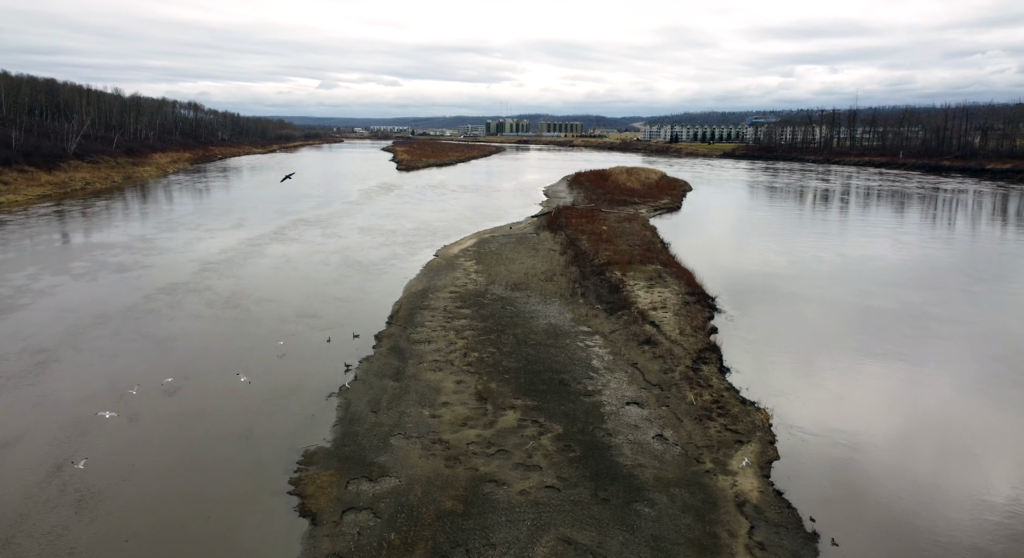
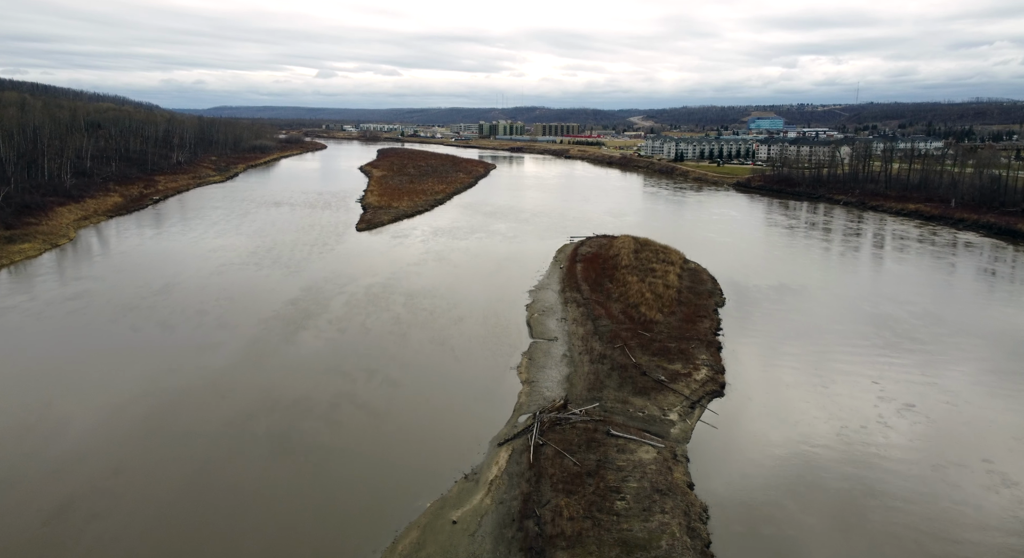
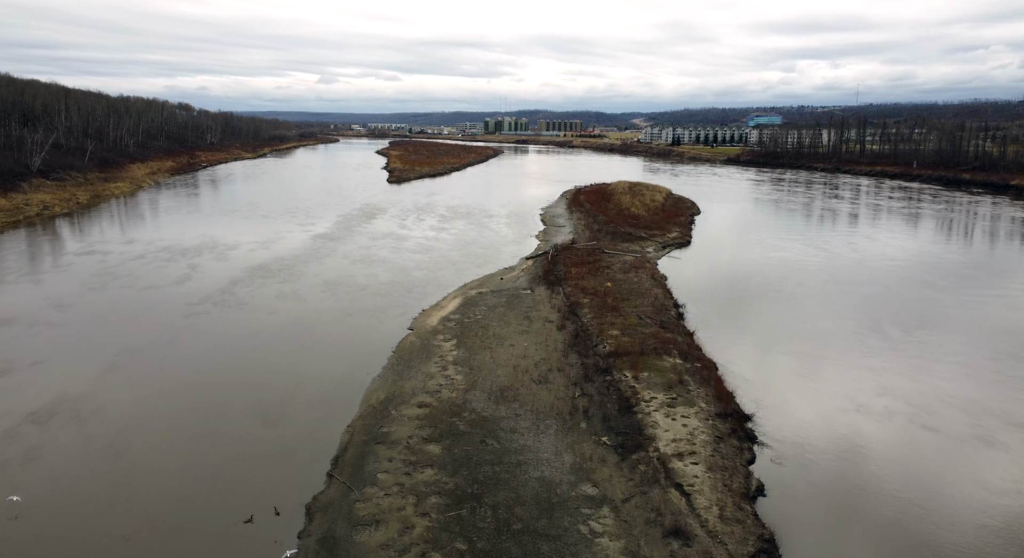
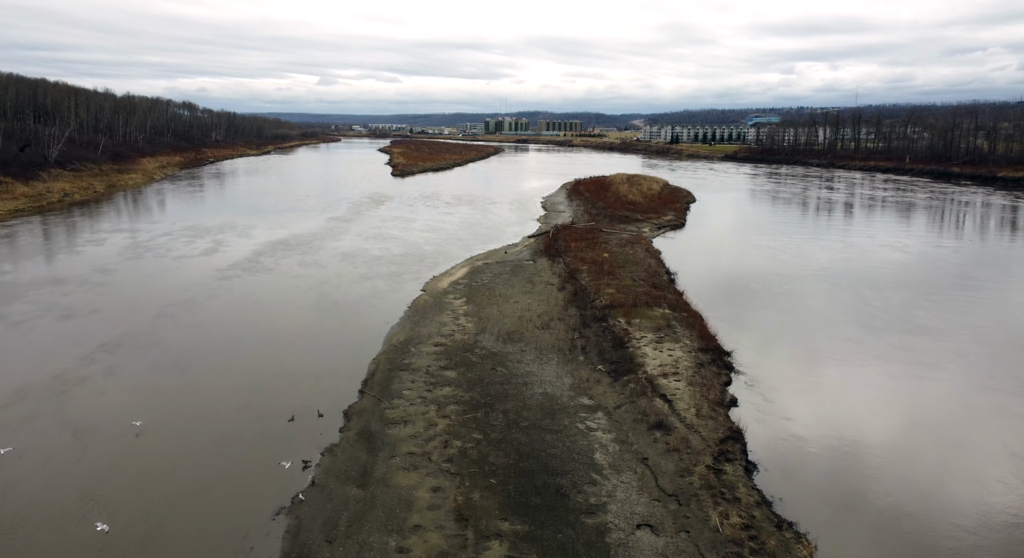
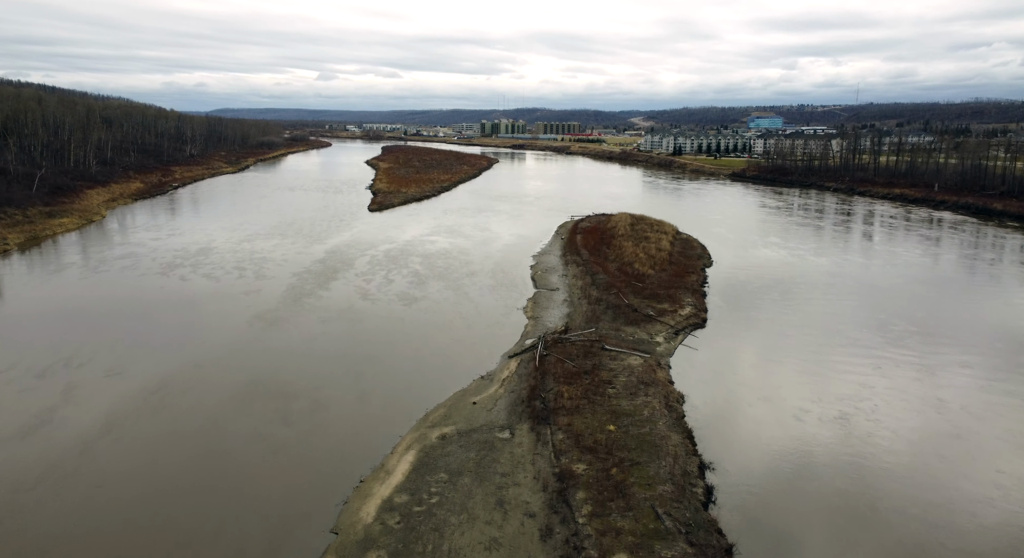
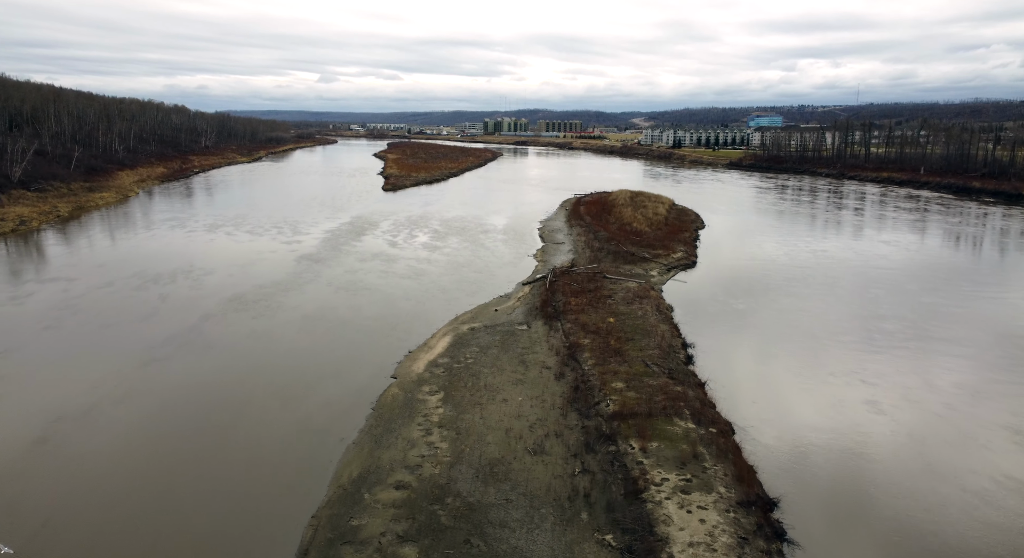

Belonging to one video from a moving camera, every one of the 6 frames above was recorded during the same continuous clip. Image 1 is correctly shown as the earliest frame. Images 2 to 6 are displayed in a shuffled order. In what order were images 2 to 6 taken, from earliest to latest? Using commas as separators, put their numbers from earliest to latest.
4, 3, 6, 5, 2
